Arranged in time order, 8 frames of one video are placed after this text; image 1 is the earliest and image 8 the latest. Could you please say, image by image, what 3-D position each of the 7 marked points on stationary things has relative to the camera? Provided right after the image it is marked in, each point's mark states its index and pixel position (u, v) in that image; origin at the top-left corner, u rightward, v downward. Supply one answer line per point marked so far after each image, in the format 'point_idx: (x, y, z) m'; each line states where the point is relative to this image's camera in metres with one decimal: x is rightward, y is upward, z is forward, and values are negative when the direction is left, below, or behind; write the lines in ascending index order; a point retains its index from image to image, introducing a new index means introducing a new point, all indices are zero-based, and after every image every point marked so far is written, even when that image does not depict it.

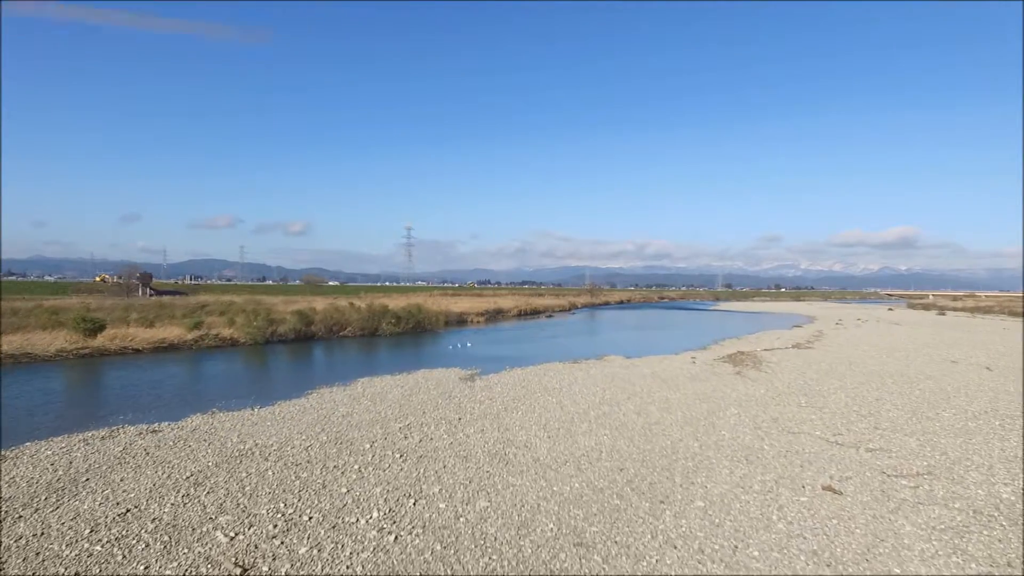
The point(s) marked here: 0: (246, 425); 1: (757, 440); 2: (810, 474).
0: (-6.6, -3.4, +12.8) m
1: (+5.5, -3.4, +11.6) m
2: (+5.5, -3.4, +9.5) m
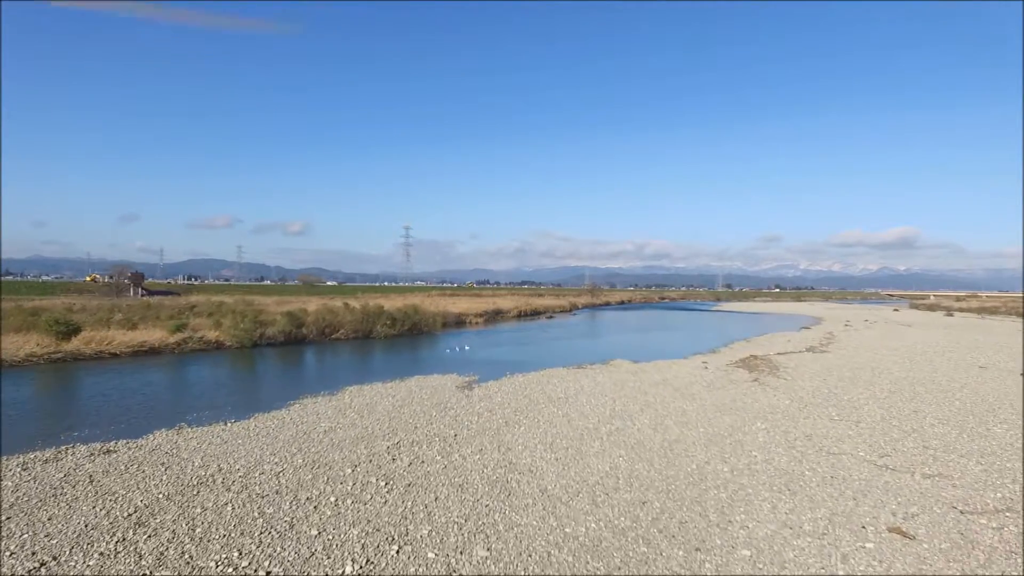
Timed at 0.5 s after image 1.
0: (-6.6, -3.4, +11.3) m
1: (+5.5, -3.4, +10.2) m
2: (+5.5, -3.4, +8.1) m
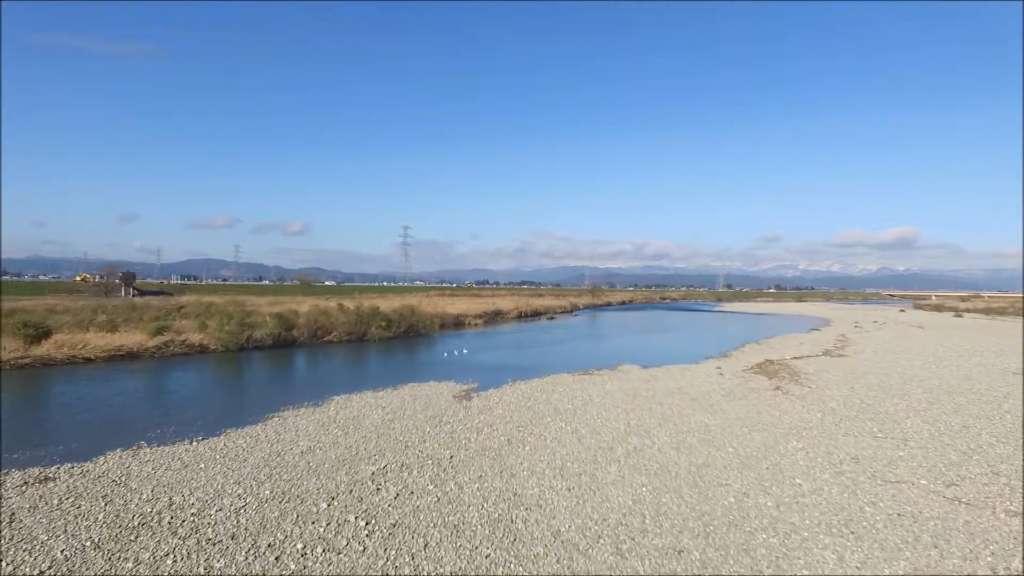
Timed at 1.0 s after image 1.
0: (-6.5, -3.4, +9.8) m
1: (+5.6, -3.4, +8.6) m
2: (+5.6, -3.4, +6.6) m
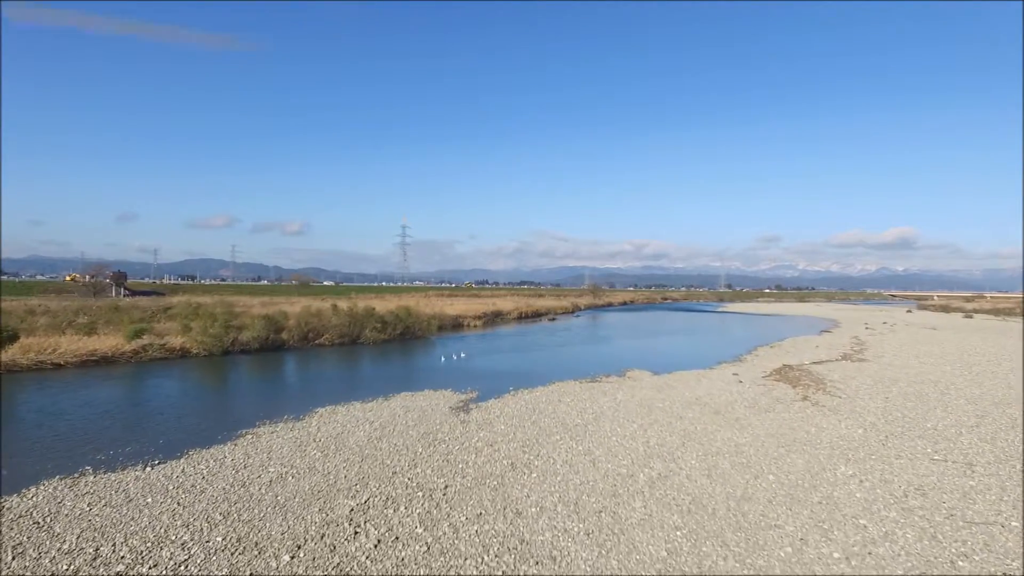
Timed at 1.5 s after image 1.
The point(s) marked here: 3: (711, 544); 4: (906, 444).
0: (-6.4, -3.4, +8.2) m
1: (+5.7, -3.5, +7.1) m
2: (+5.7, -3.5, +5.0) m
3: (+2.7, -3.5, +7.1) m
4: (+8.9, -3.5, +11.8) m
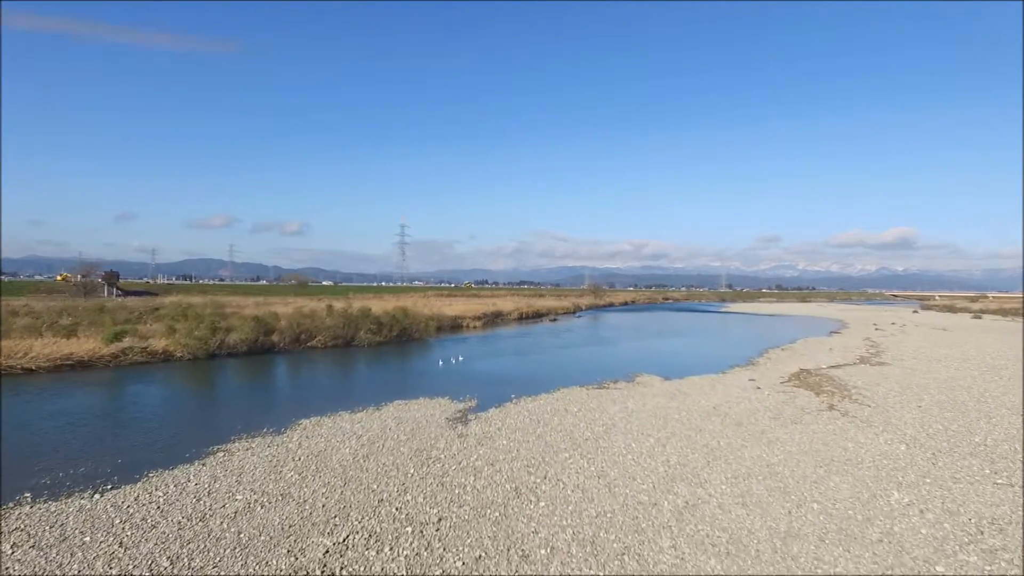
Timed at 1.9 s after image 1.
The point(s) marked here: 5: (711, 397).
0: (-6.3, -3.4, +6.9) m
1: (+5.8, -3.5, +5.7) m
2: (+5.8, -3.5, +3.7) m
3: (+2.8, -3.5, +5.8) m
4: (+9.0, -3.5, +10.5) m
5: (+6.5, -3.6, +17.0) m
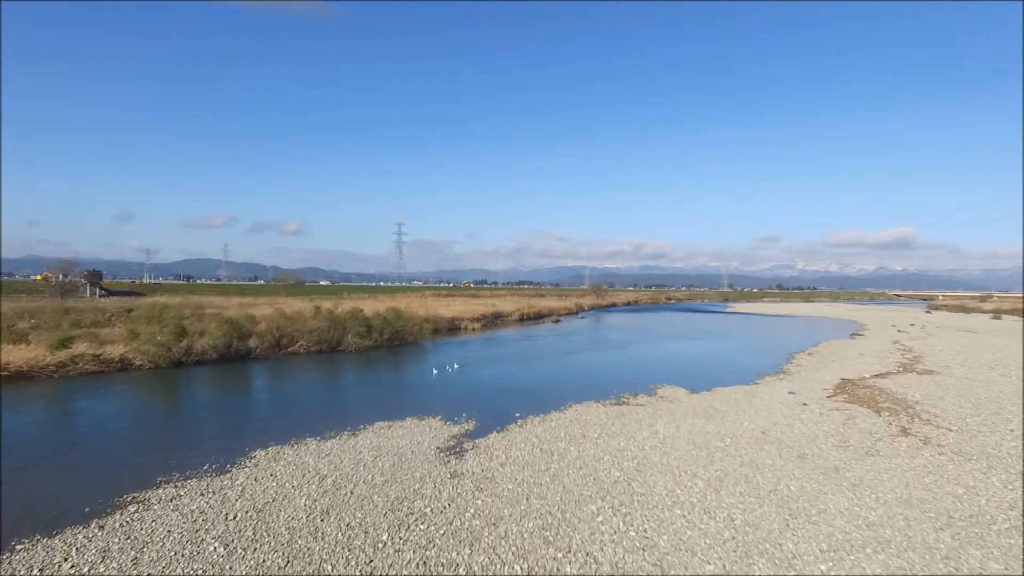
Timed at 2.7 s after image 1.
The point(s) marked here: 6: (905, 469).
0: (-6.2, -3.4, +4.1) m
1: (+5.9, -3.4, +3.0) m
2: (+5.9, -3.4, +0.9) m
3: (+3.0, -3.5, +3.1) m
4: (+9.1, -3.5, +7.8) m
5: (+6.6, -3.5, +14.3) m
6: (+7.6, -3.5, +10.1) m
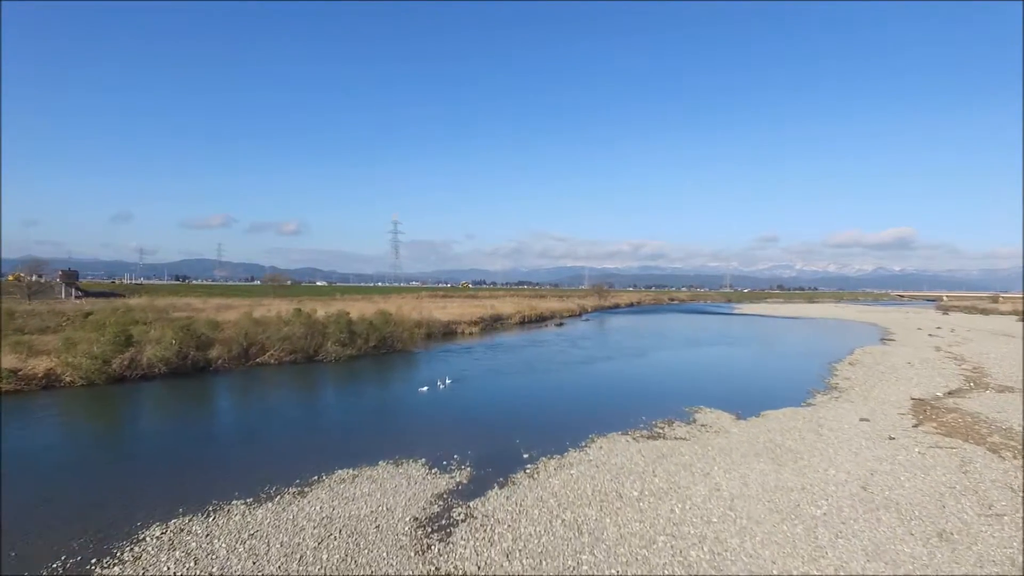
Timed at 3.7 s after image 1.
0: (-6.0, -3.4, +0.6) m
1: (+6.1, -3.5, -0.5) m
2: (+6.1, -3.5, -2.5) m
3: (+3.1, -3.5, -0.4) m
4: (+9.3, -3.5, +4.3) m
5: (+6.8, -3.6, +10.8) m
6: (+7.8, -3.5, +6.7) m
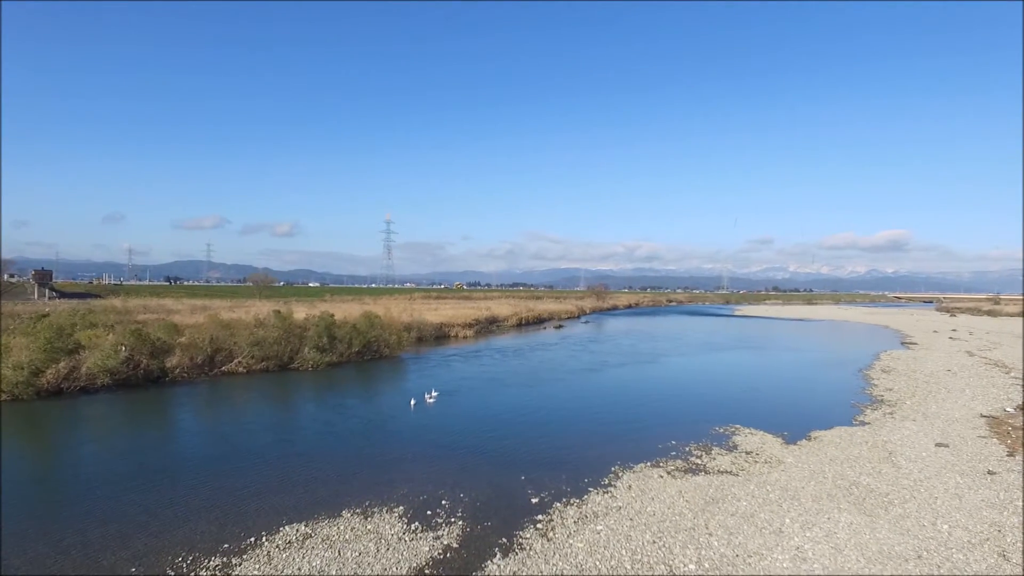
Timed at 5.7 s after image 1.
0: (-5.8, -3.3, -2.1) m
1: (+6.3, -3.4, -3.0) m
2: (+6.3, -3.4, -5.1) m
3: (+3.3, -3.4, -3.0) m
4: (+9.4, -3.4, +1.7) m
5: (+6.9, -3.5, +8.2) m
6: (+7.9, -3.4, +4.1) m
